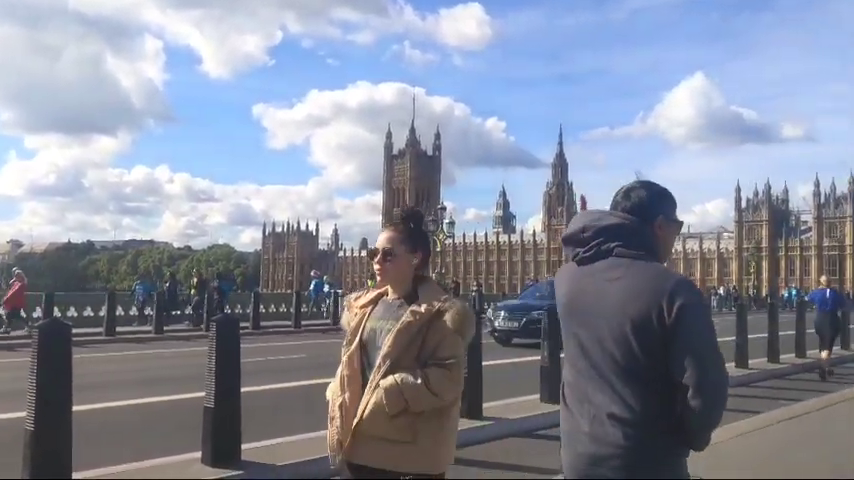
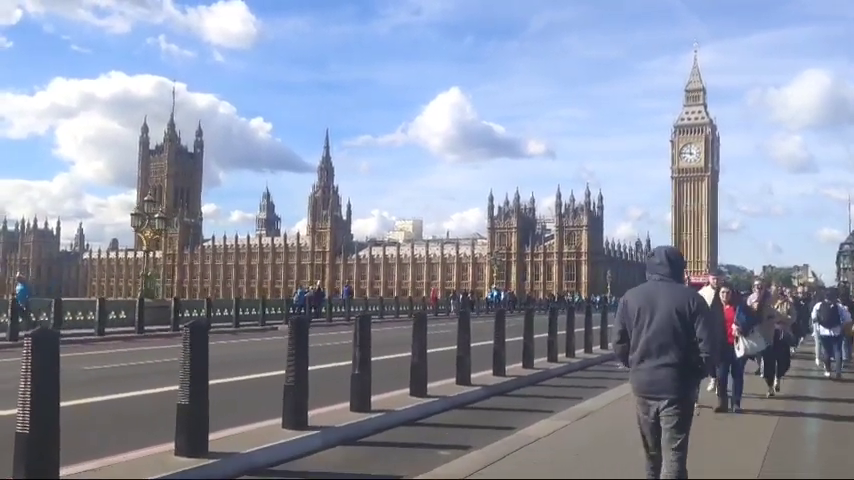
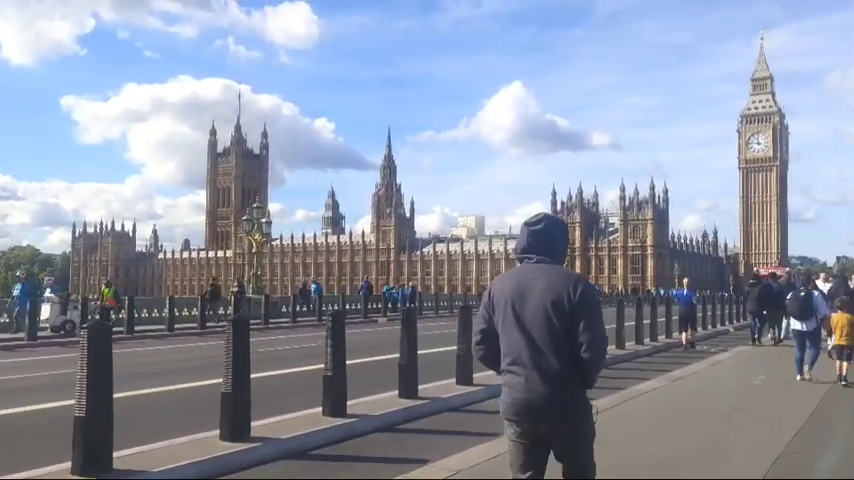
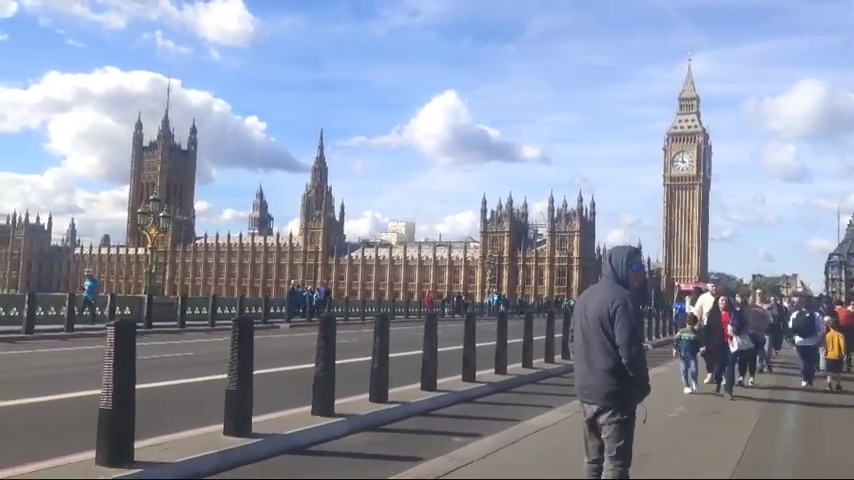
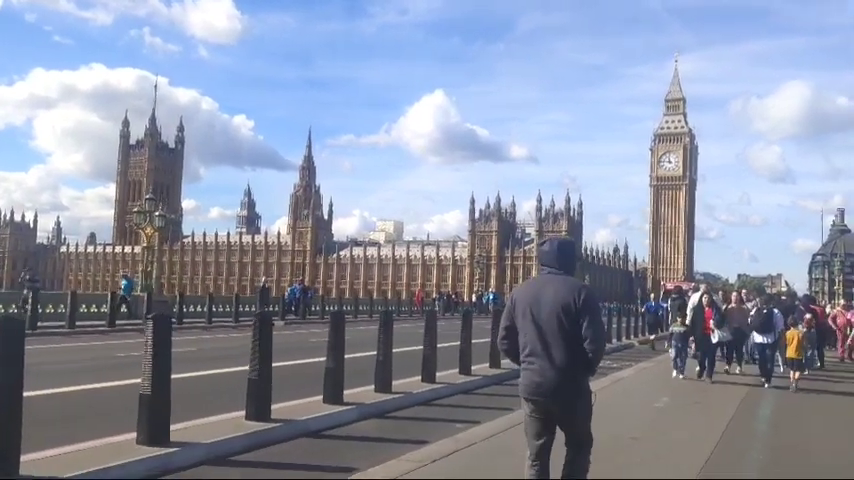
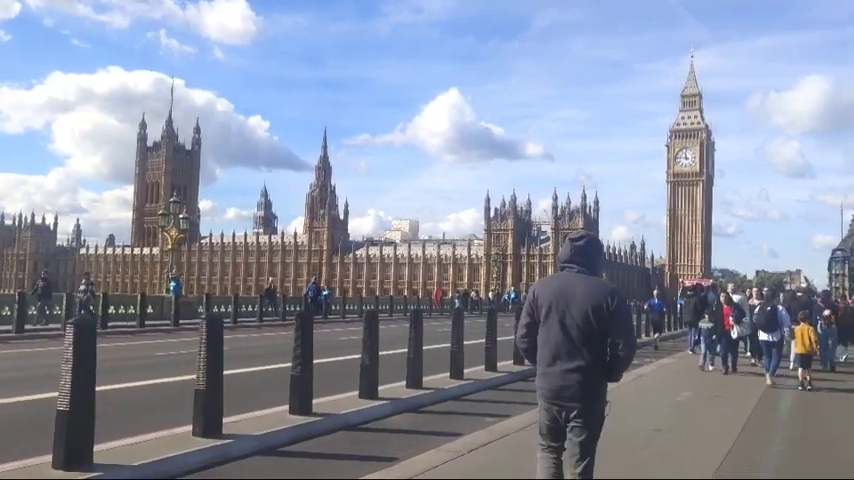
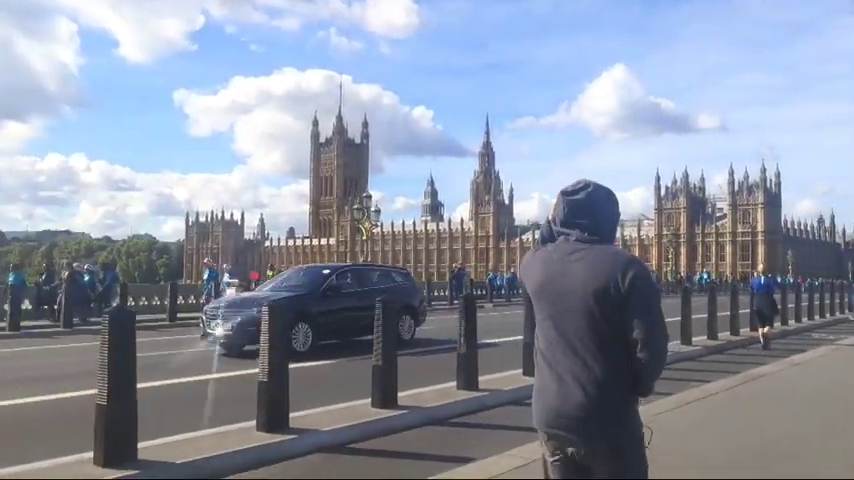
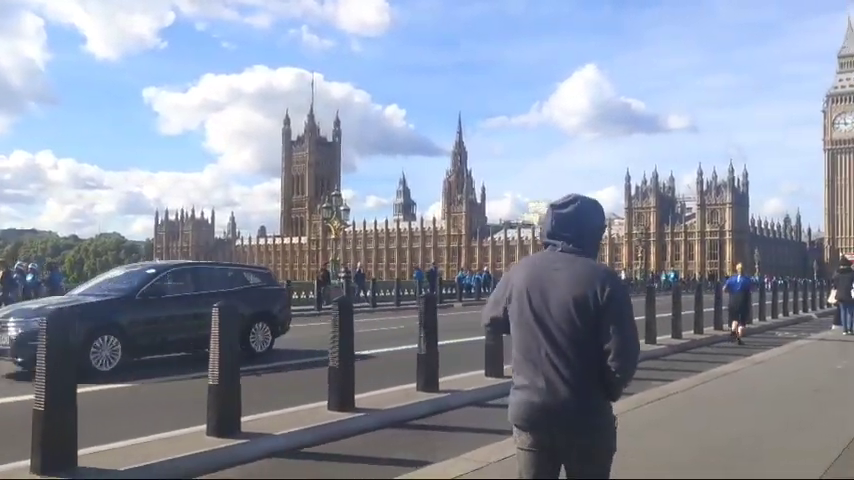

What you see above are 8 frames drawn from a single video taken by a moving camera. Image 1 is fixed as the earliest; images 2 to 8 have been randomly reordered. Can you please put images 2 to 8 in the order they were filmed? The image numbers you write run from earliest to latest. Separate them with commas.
7, 8, 3, 6, 5, 4, 2
